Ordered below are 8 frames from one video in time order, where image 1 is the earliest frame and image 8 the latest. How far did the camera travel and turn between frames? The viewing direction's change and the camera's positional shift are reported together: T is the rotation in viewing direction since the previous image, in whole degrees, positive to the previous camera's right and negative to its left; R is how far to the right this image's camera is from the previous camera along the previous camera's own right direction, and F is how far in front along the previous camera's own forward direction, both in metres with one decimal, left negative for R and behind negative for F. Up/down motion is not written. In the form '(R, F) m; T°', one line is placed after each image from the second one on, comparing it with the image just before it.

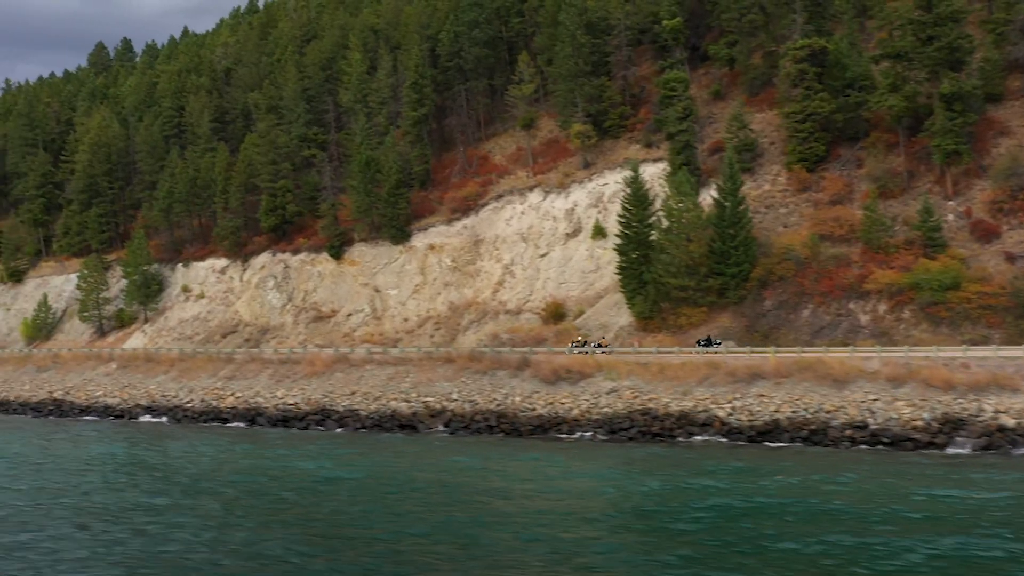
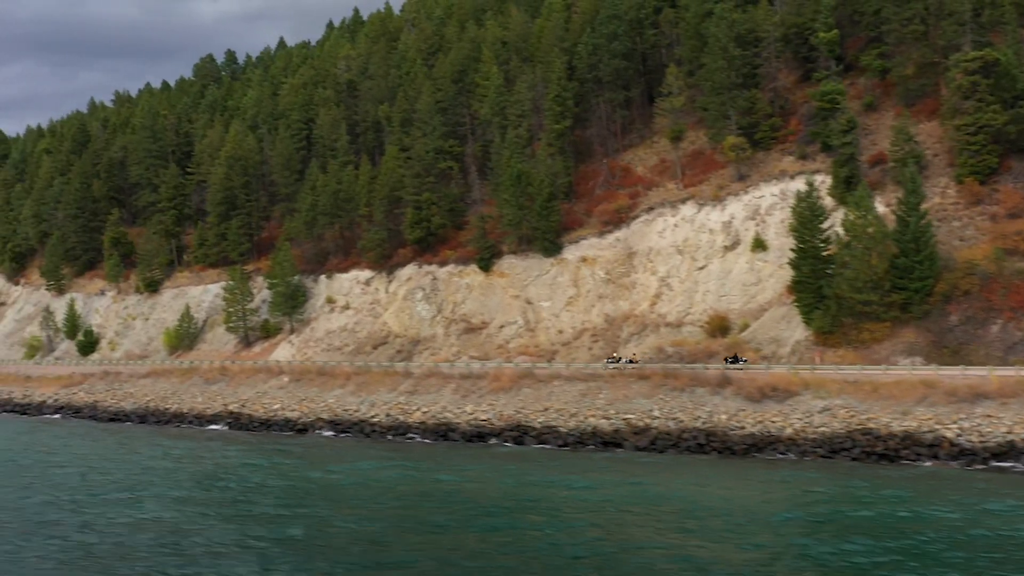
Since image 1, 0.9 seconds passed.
(-2.7, -0.4) m; -3°
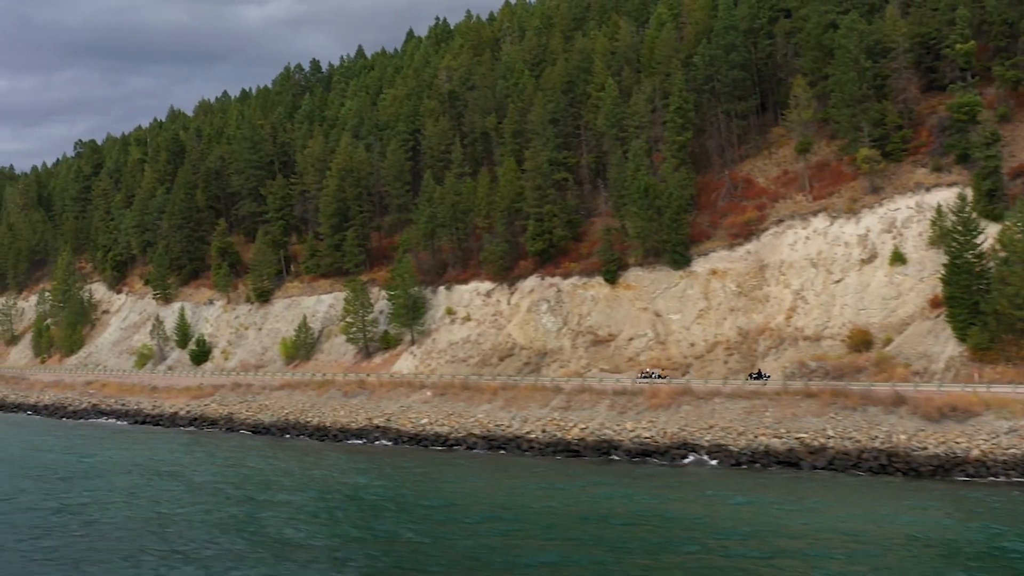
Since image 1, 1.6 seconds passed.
(-2.4, -0.4) m; -2°
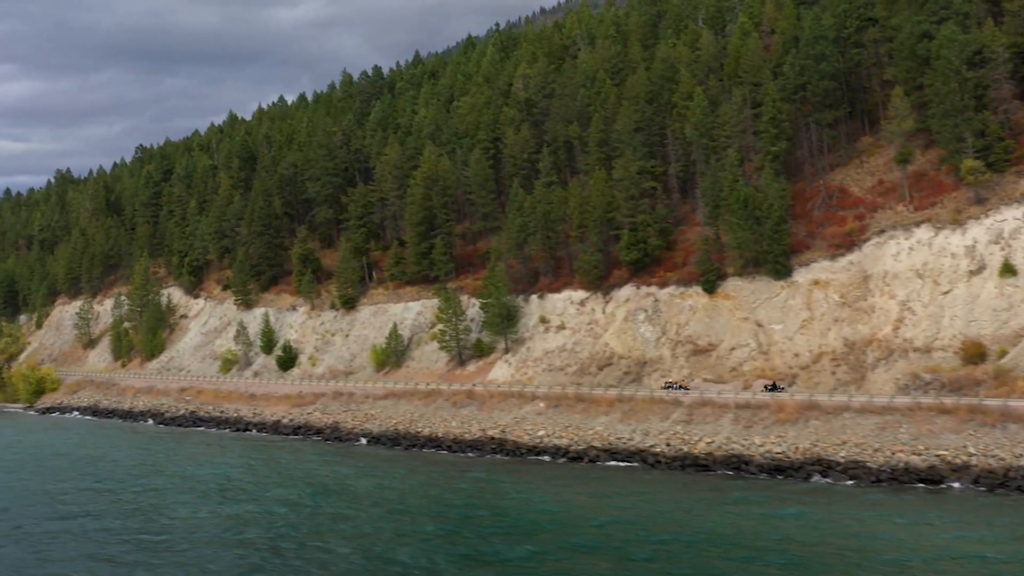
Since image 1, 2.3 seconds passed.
(-2.2, -0.6) m; -2°
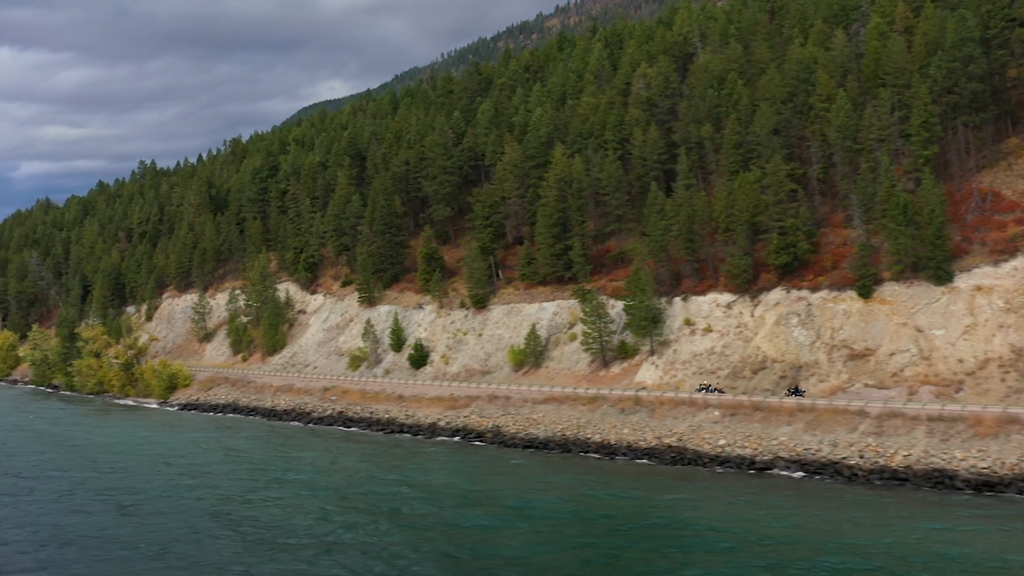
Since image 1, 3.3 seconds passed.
(-3.5, -0.7) m; -3°
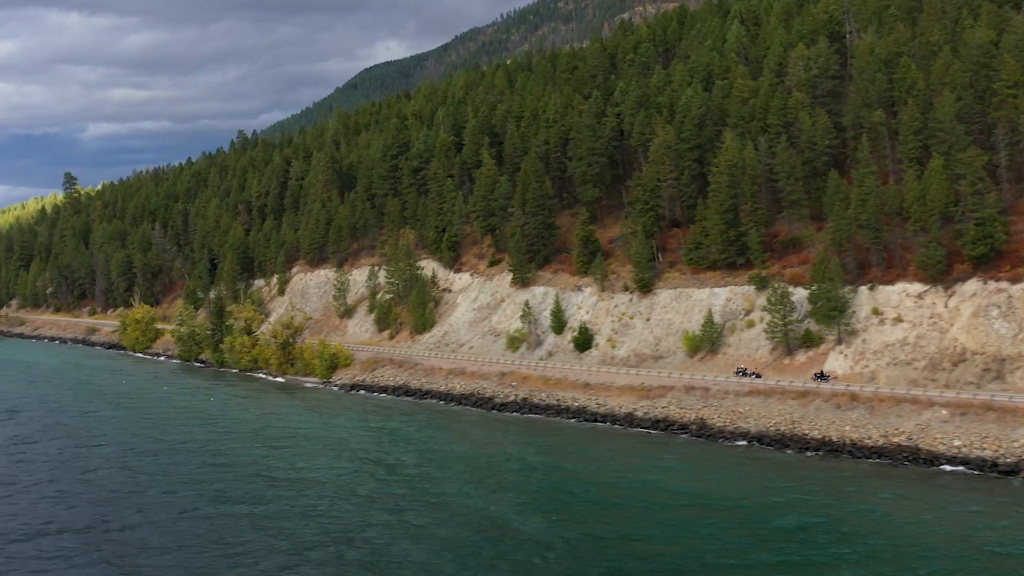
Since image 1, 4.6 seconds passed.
(-4.7, -0.7) m; -3°
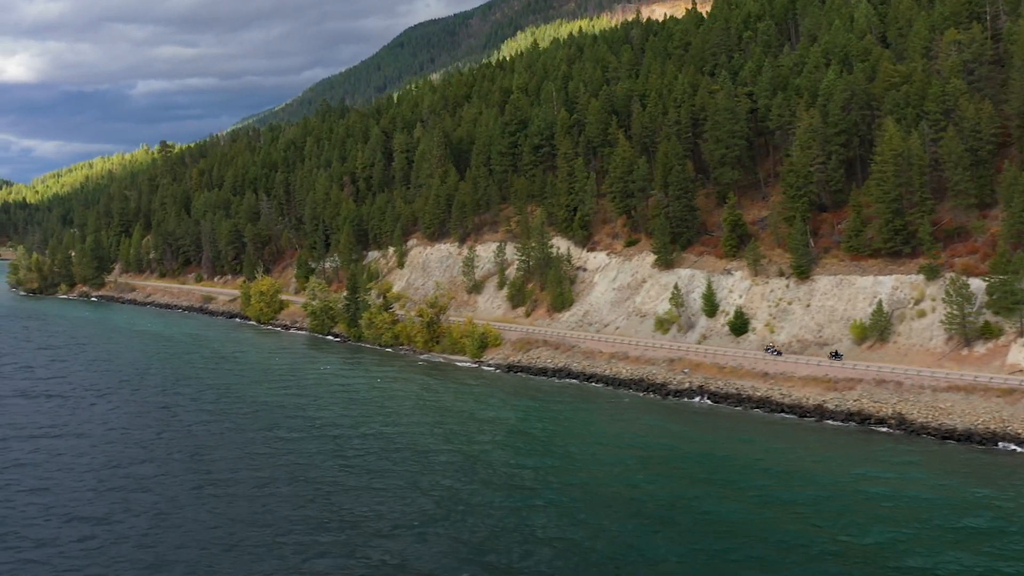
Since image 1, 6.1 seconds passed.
(-5.4, -1.2) m; -2°
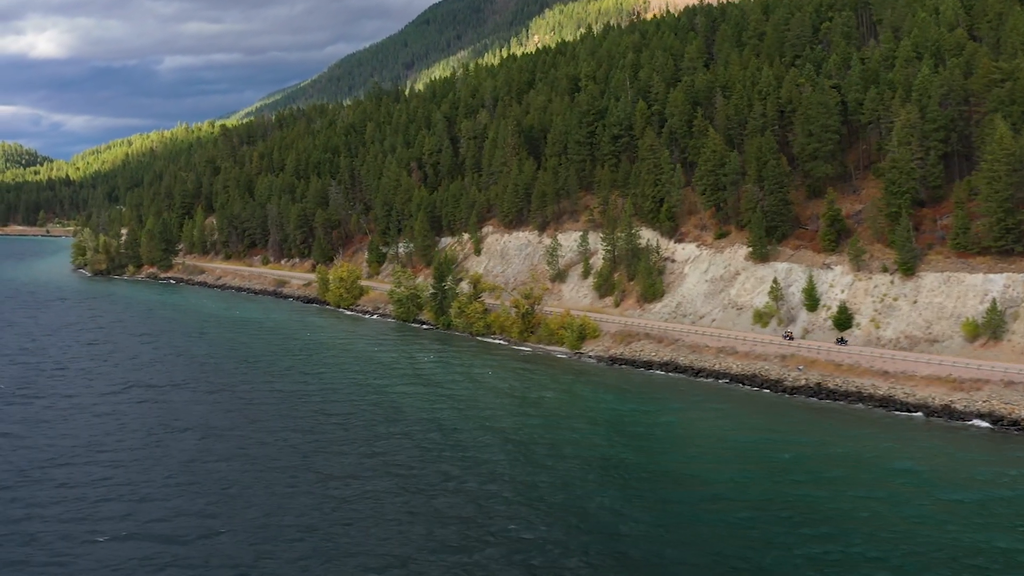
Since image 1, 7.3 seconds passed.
(-4.0, -1.0) m; -1°
